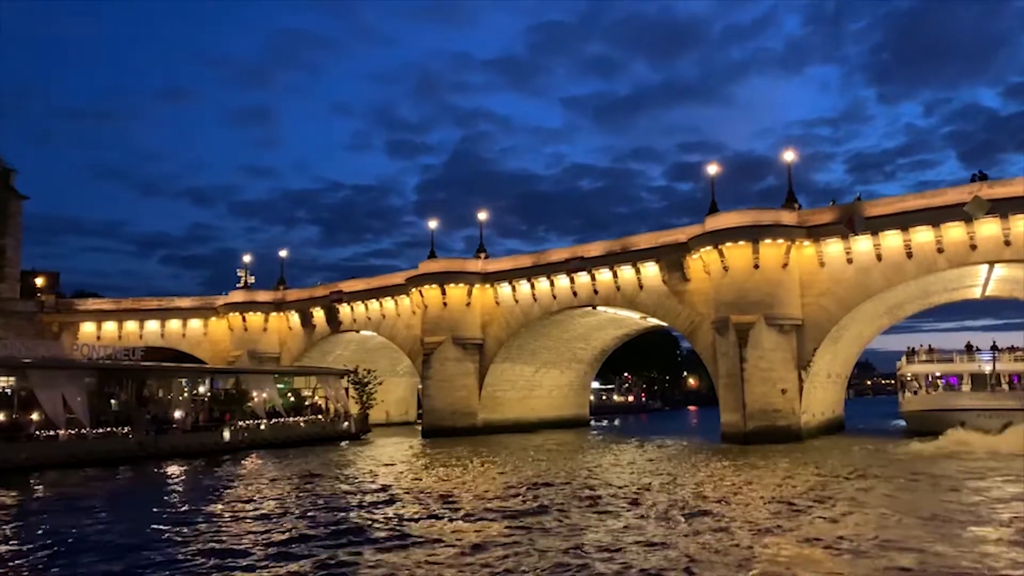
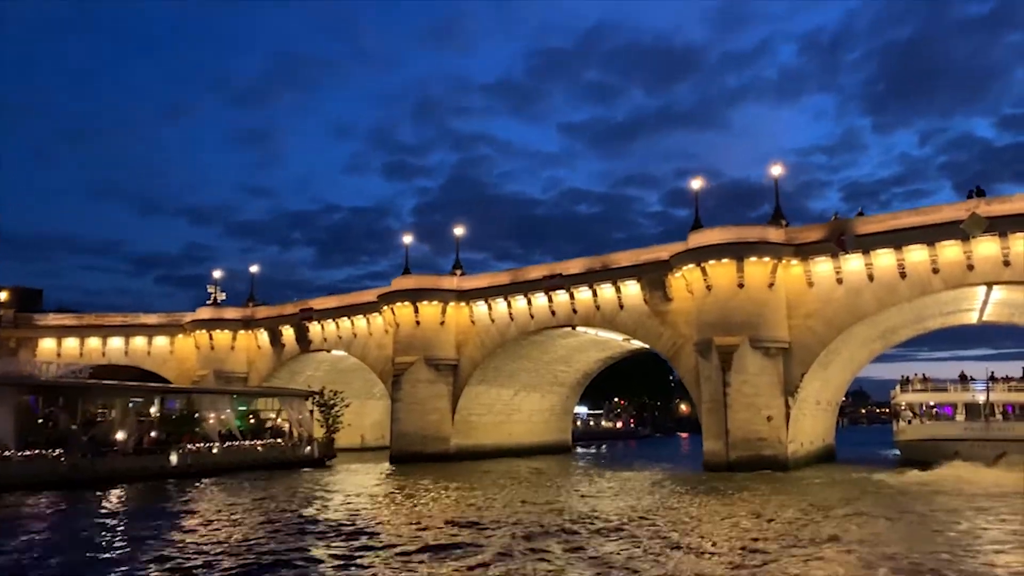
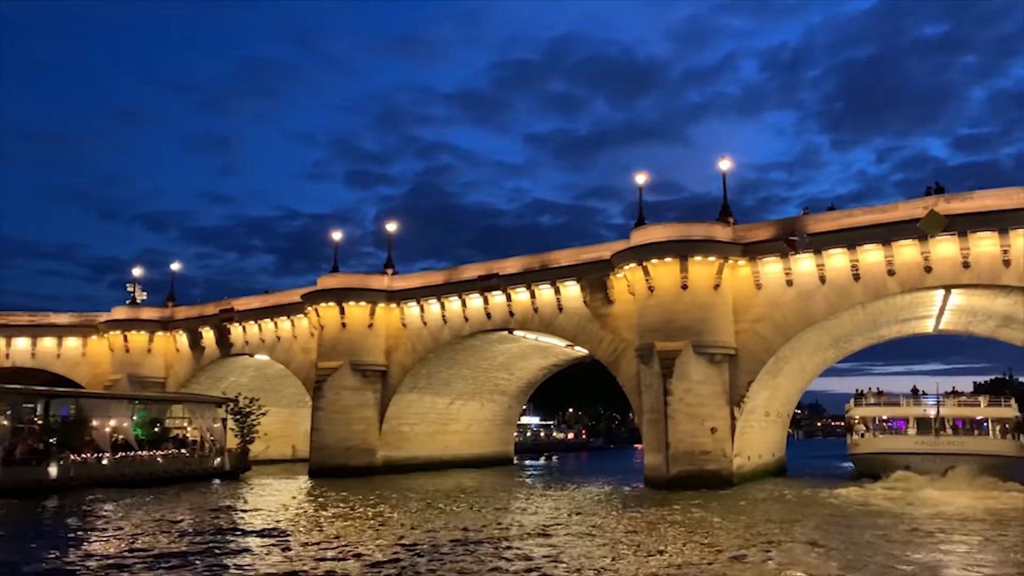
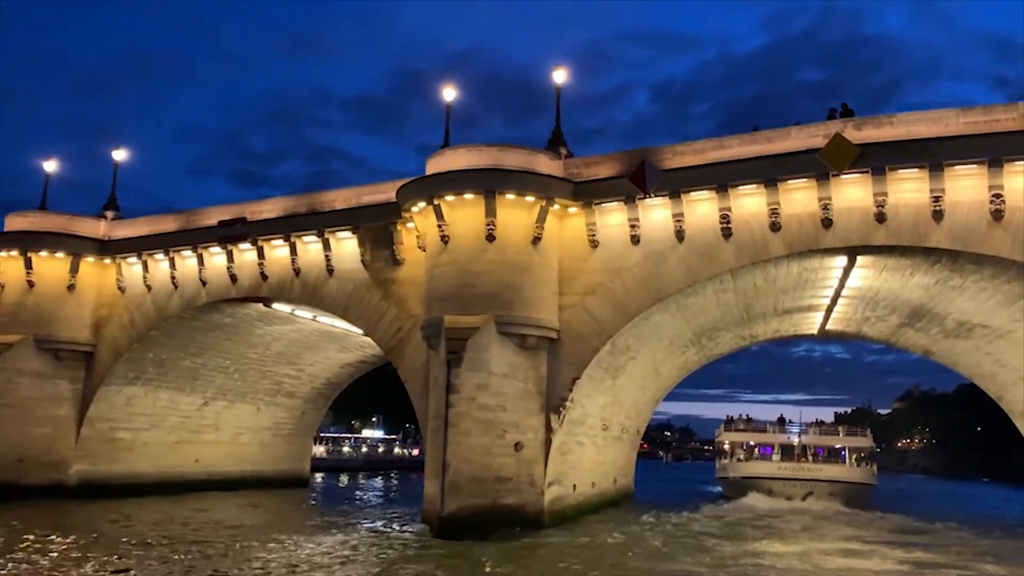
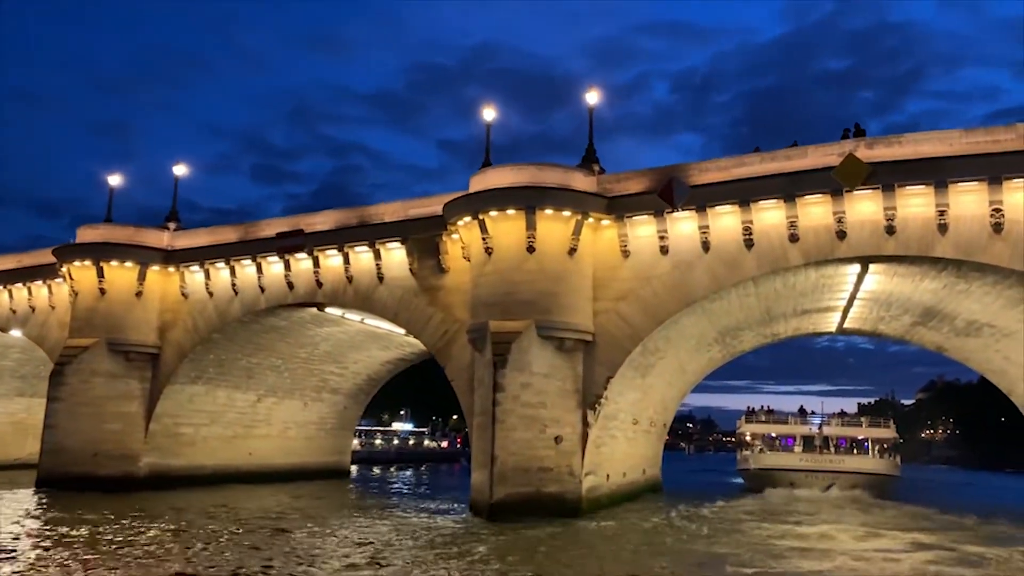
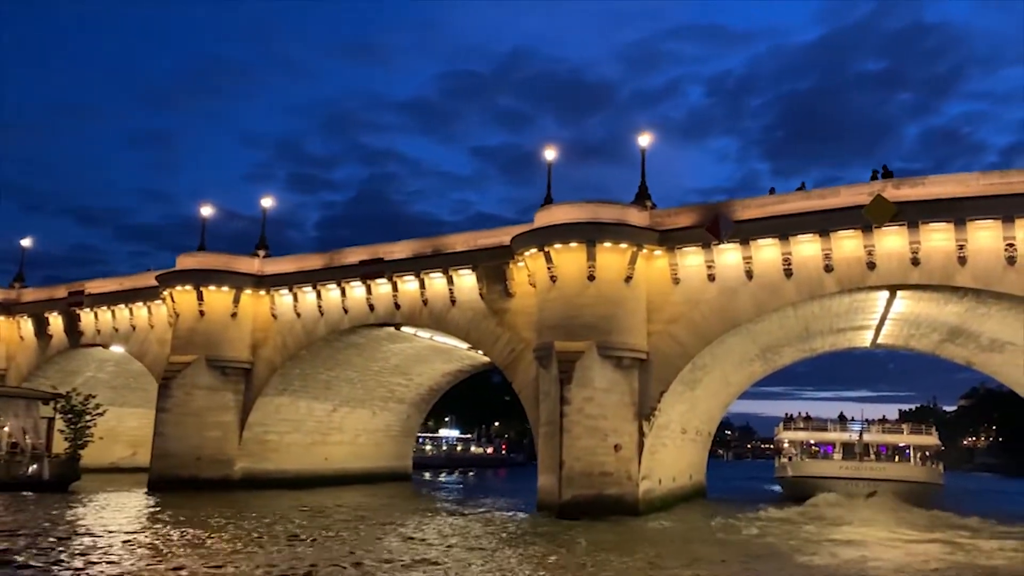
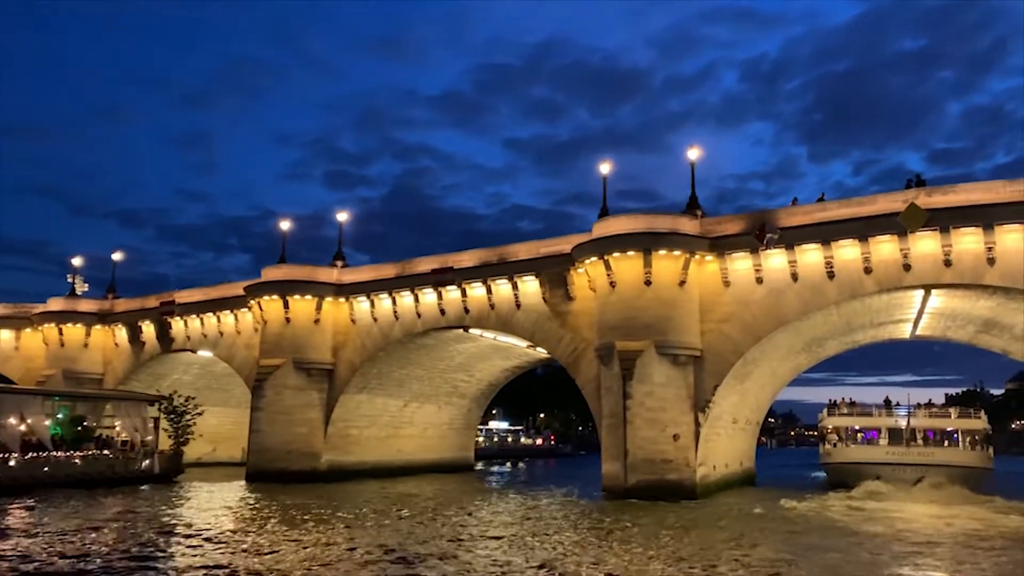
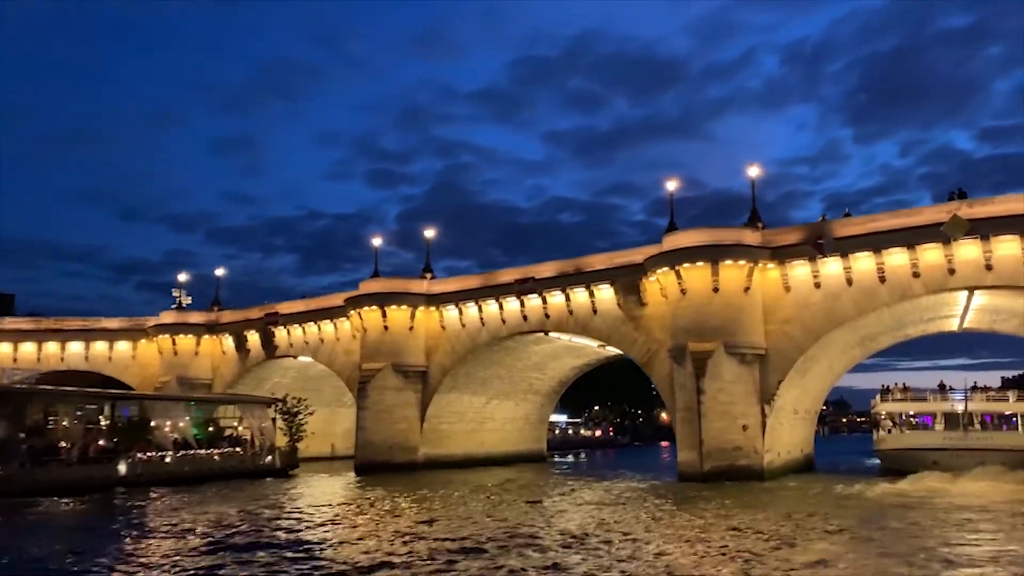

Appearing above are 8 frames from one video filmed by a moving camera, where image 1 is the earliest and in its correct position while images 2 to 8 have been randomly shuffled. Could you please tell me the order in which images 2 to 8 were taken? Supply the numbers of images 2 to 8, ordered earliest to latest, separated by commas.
2, 8, 3, 7, 6, 5, 4
